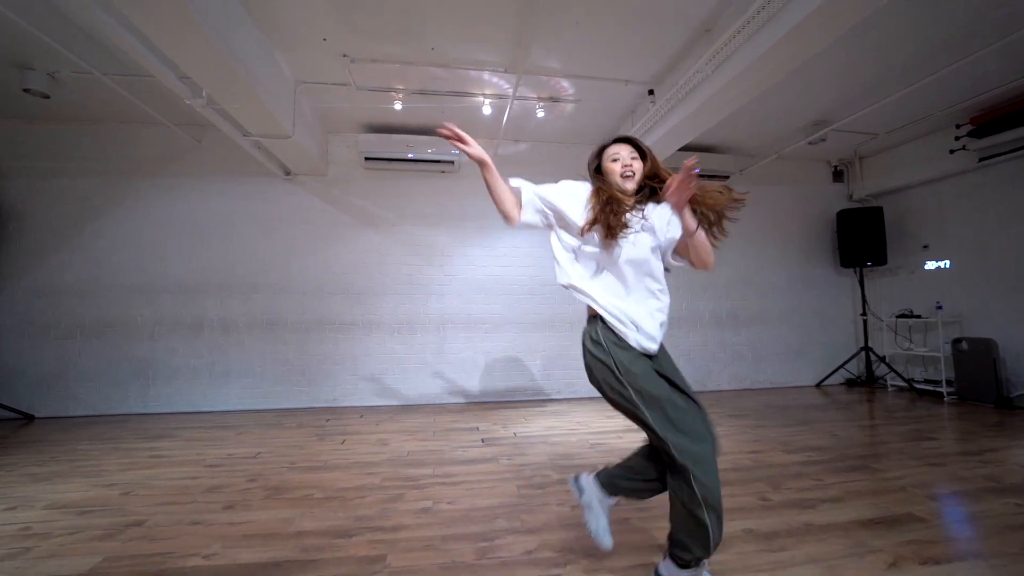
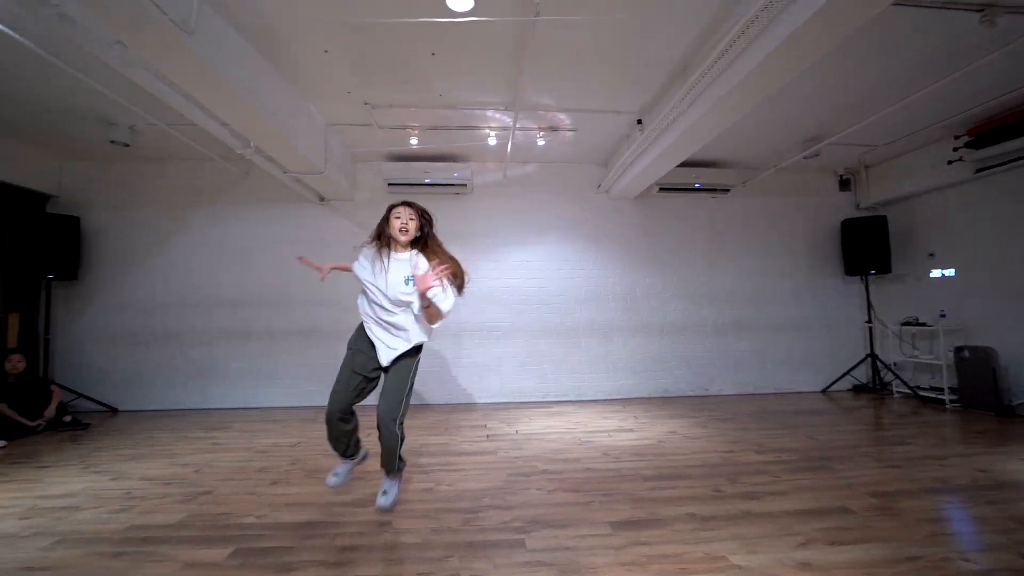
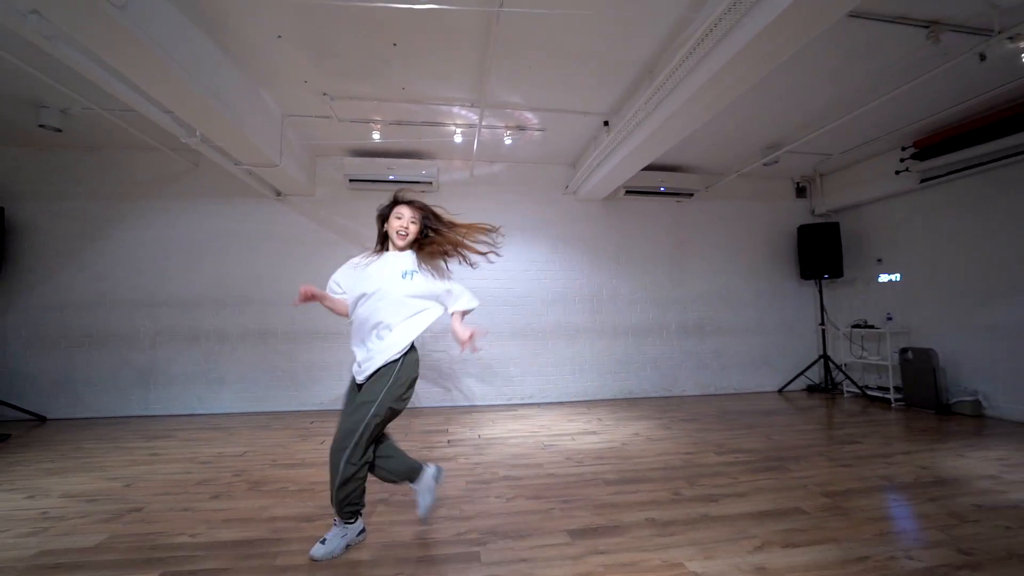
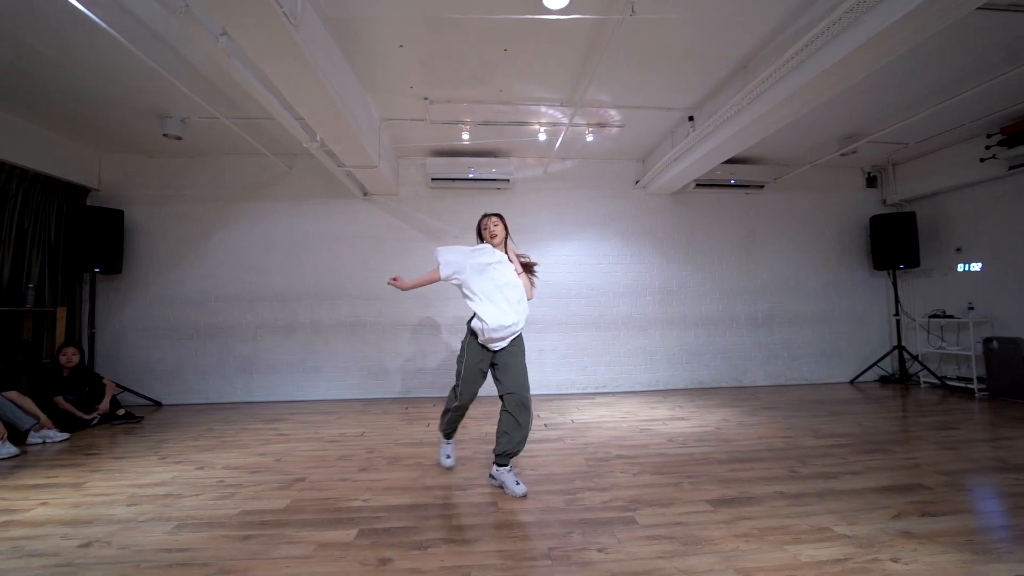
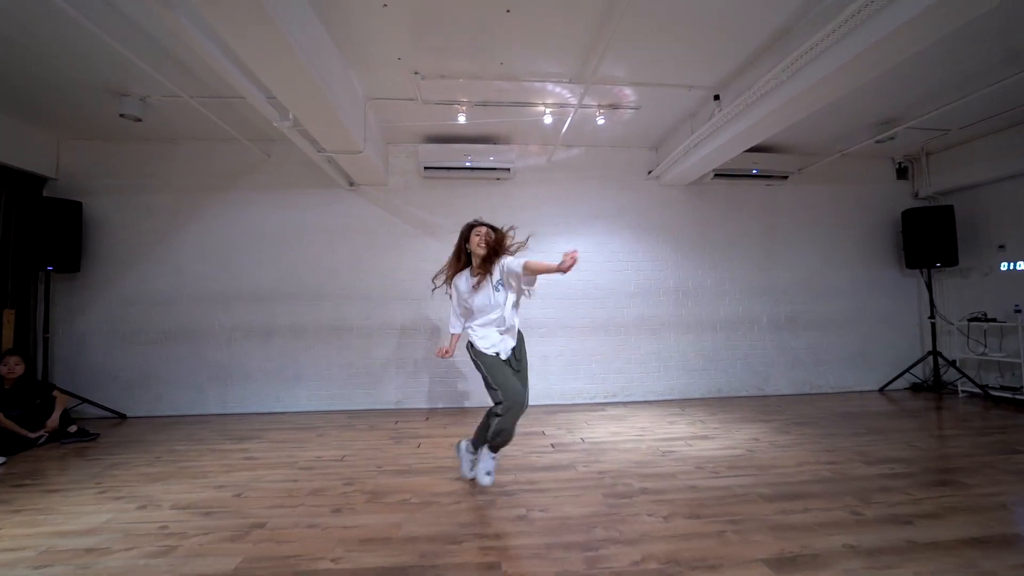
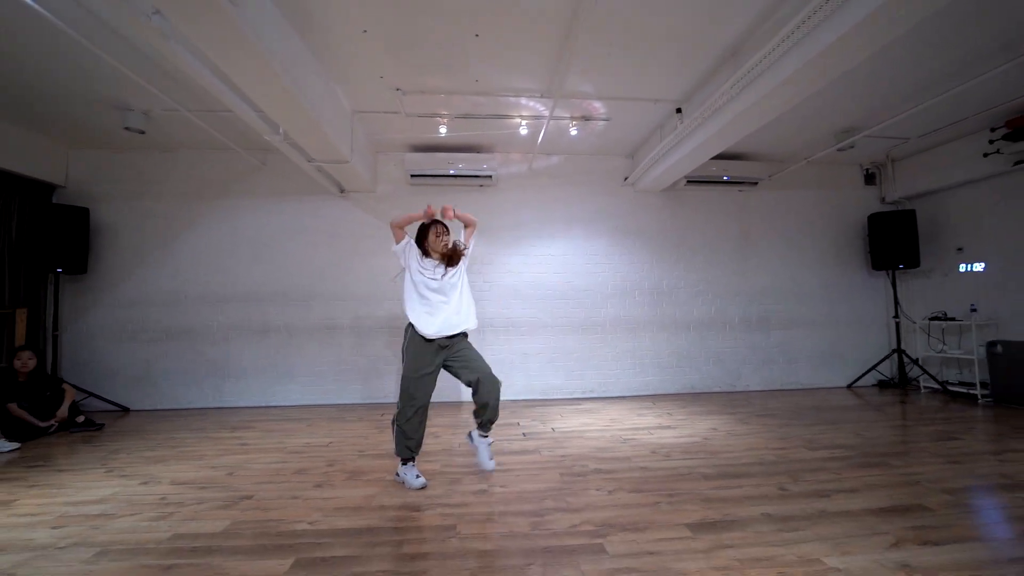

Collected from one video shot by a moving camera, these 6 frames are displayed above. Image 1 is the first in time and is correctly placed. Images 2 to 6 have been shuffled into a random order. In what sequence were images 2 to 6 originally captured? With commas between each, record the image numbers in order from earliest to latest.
3, 2, 4, 5, 6
